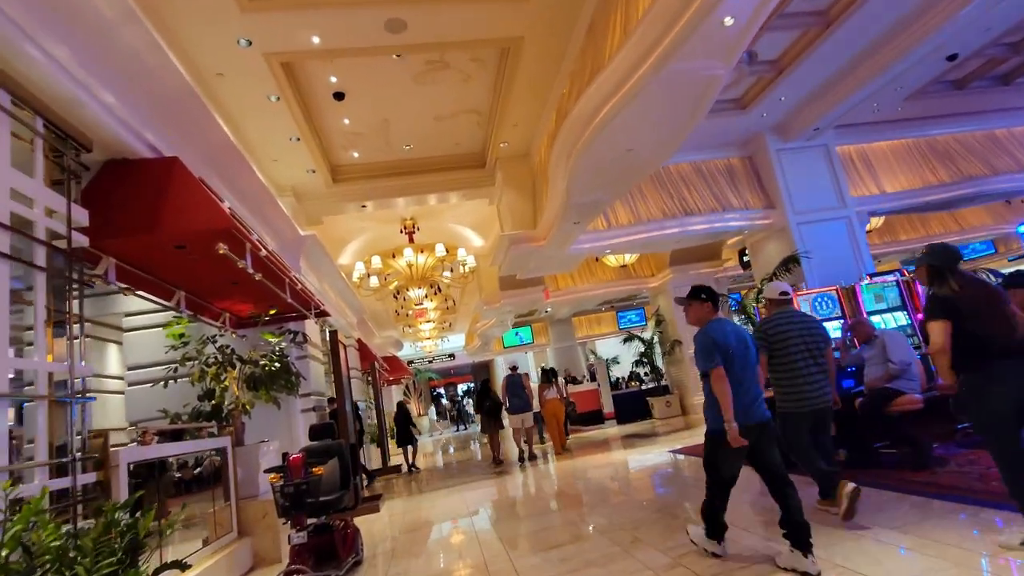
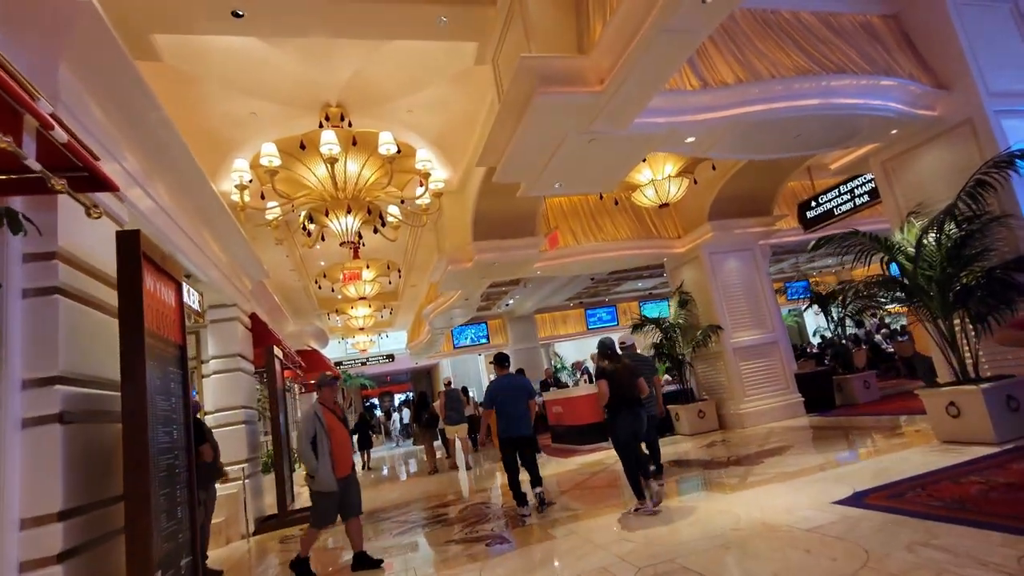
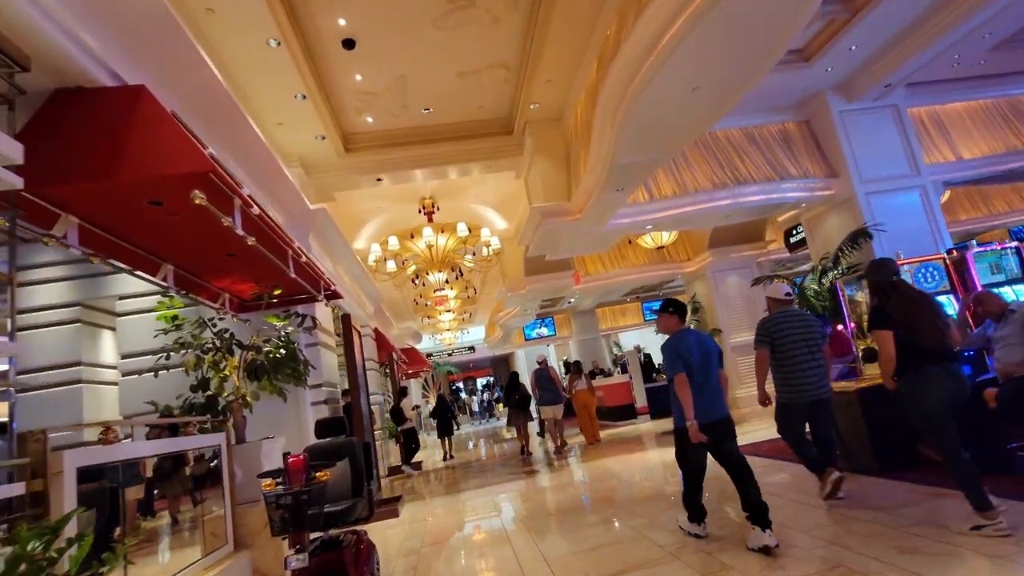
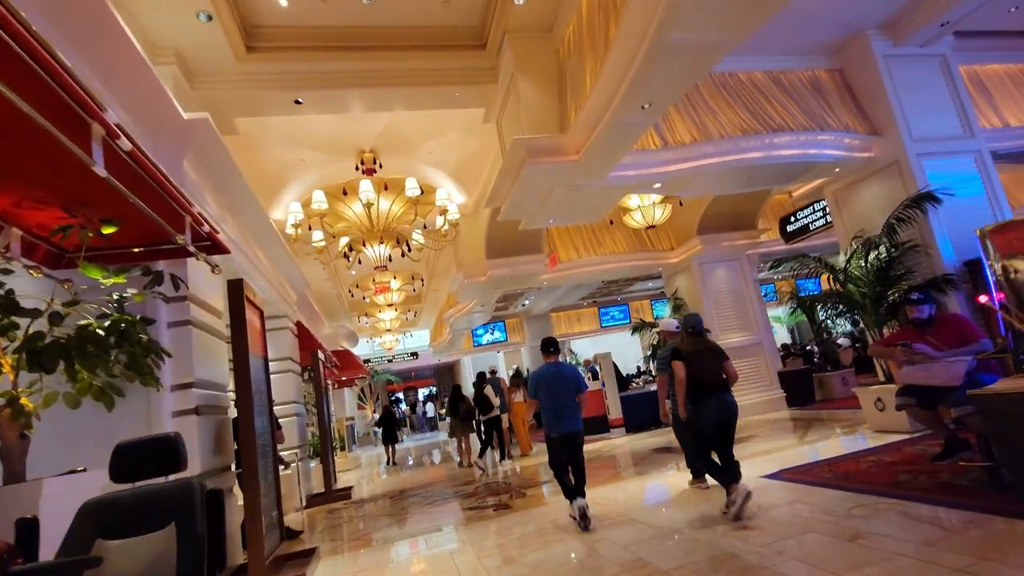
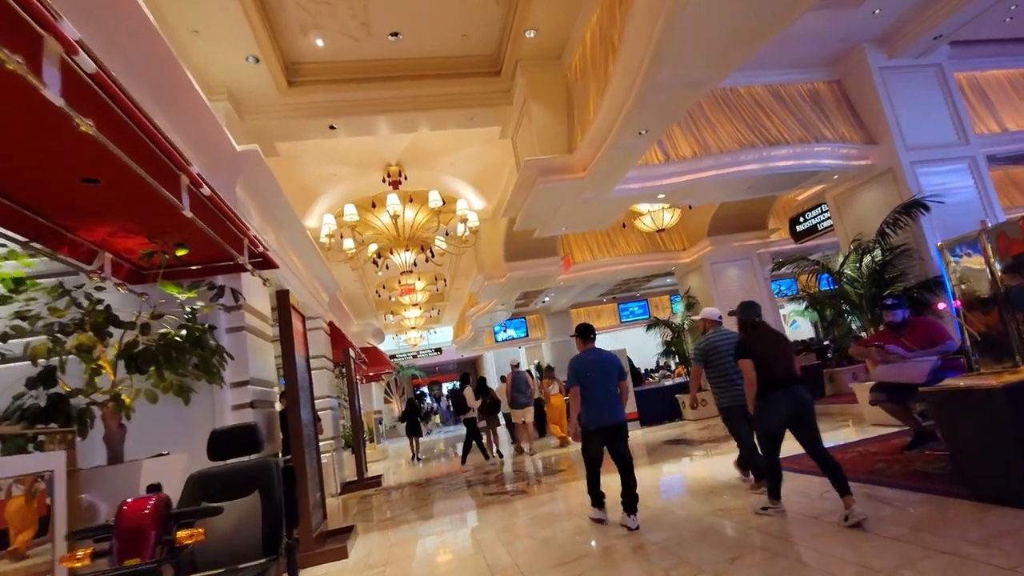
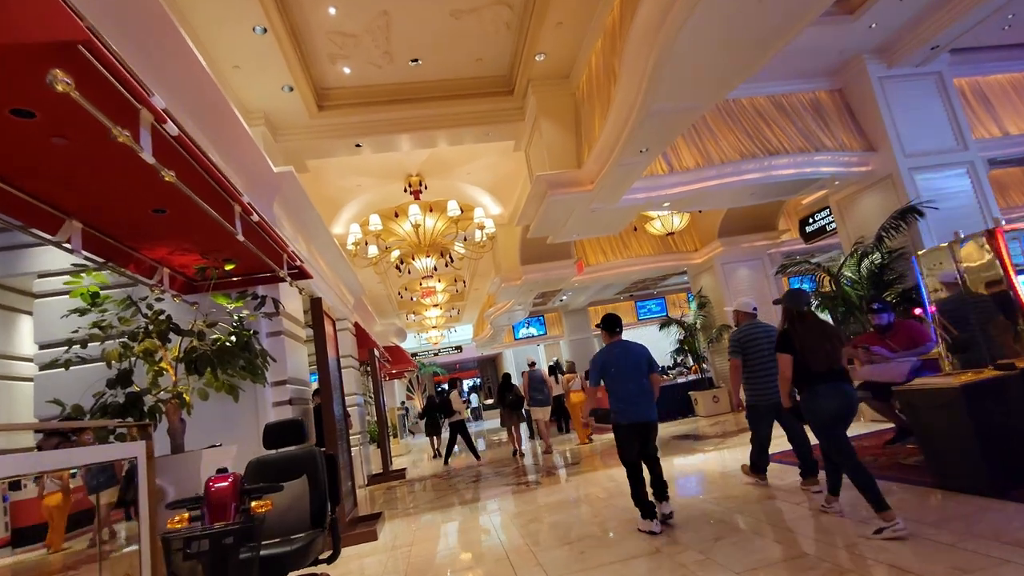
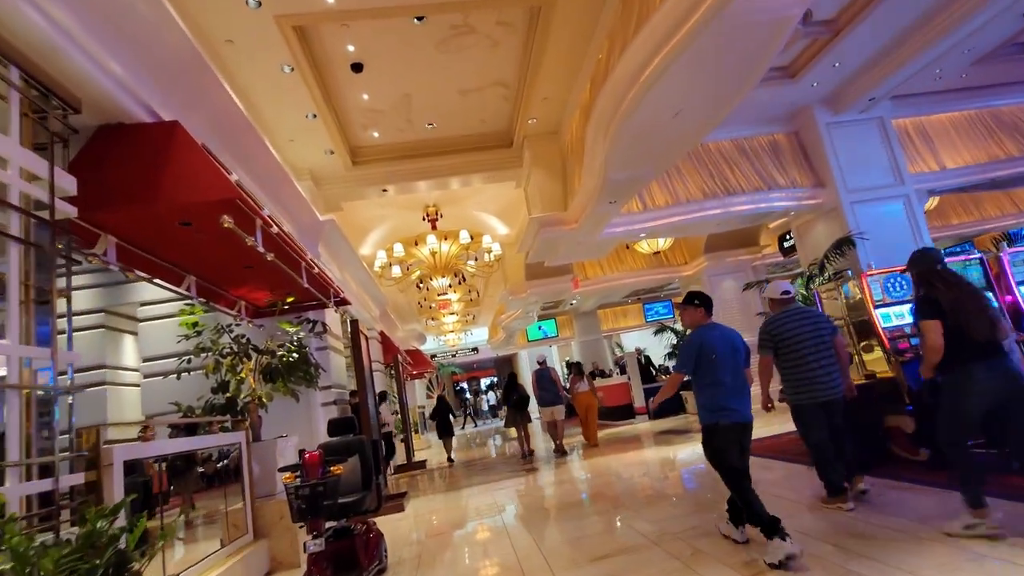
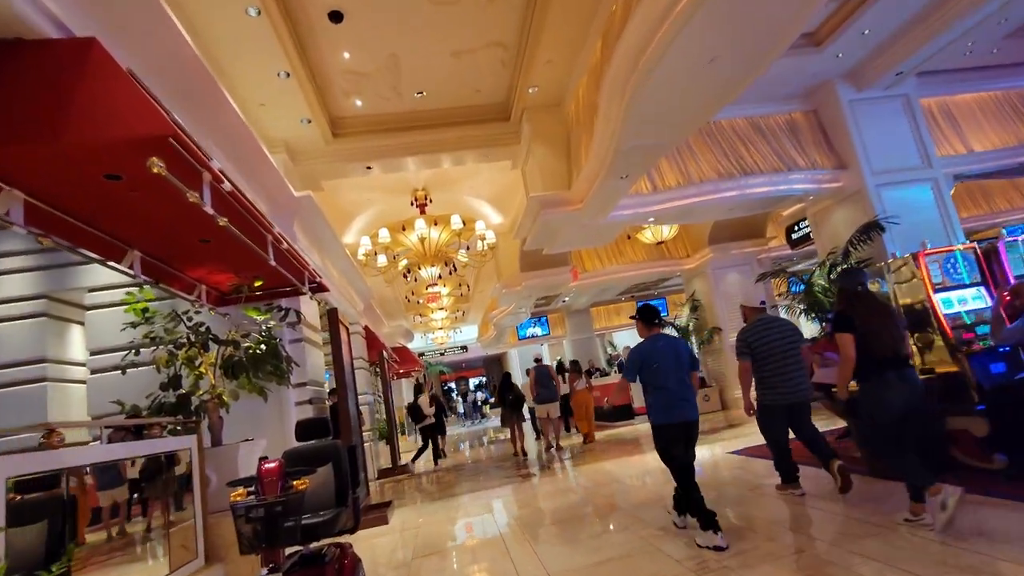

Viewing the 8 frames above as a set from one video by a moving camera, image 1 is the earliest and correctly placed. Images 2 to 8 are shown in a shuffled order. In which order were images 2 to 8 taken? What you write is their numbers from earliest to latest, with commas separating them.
7, 3, 8, 6, 5, 4, 2
